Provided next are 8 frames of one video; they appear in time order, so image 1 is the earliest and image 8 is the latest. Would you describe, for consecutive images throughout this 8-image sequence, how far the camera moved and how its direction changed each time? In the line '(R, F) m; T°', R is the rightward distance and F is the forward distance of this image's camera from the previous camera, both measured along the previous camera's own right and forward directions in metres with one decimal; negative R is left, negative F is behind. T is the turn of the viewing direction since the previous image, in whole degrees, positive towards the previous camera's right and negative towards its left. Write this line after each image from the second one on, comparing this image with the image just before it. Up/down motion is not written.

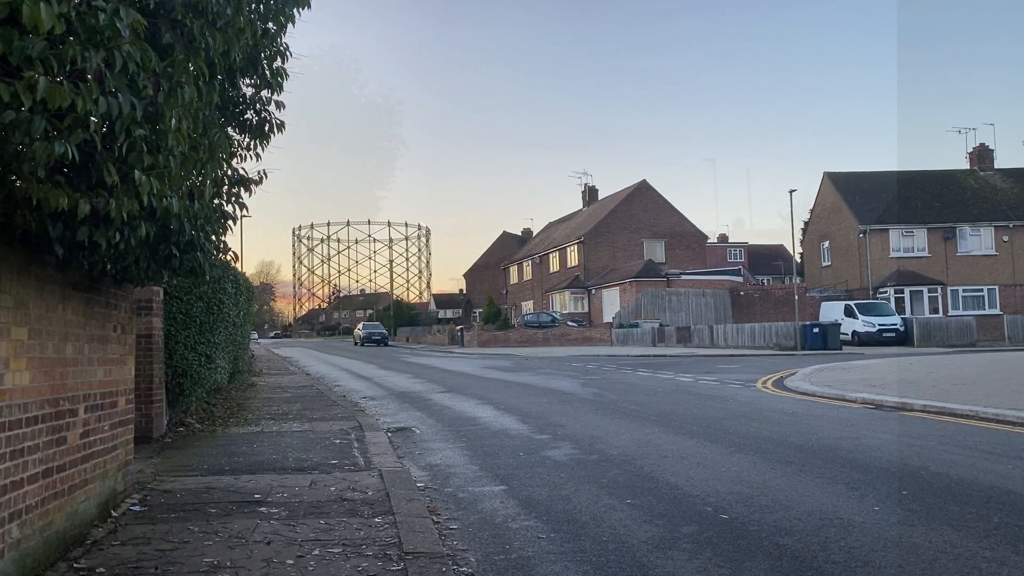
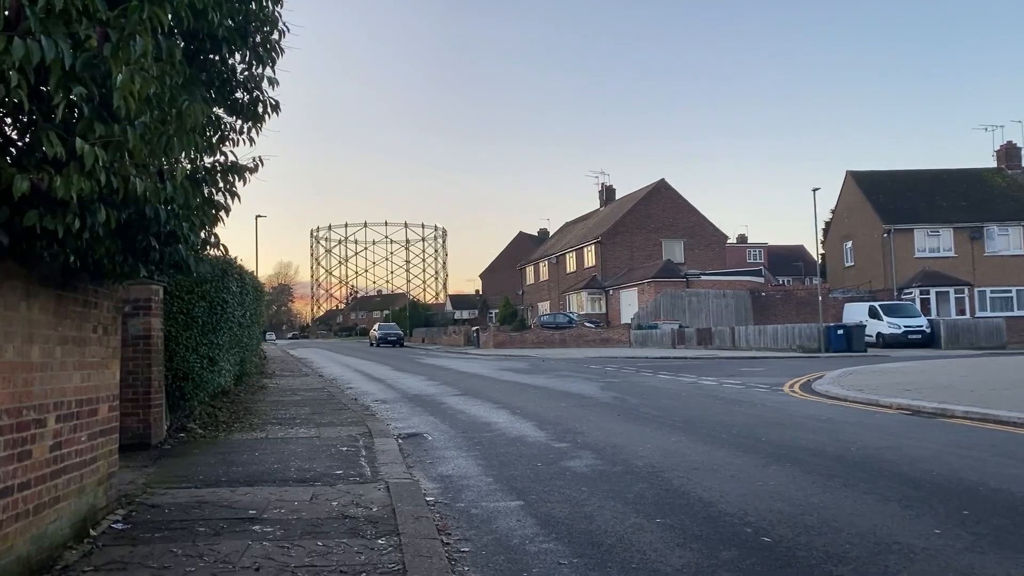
(0.0, +0.7) m; -1°
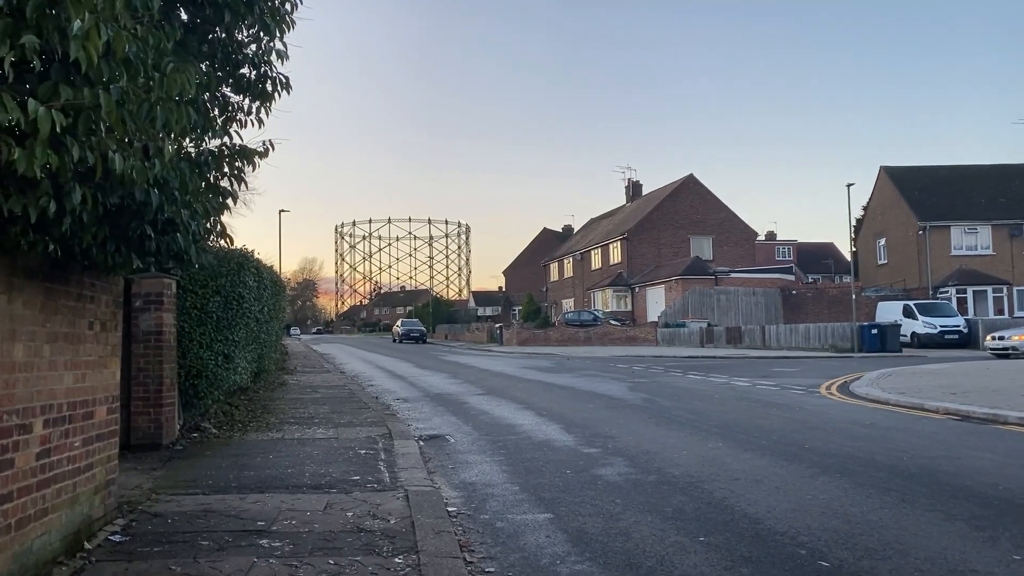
(0.0, +0.6) m; -2°
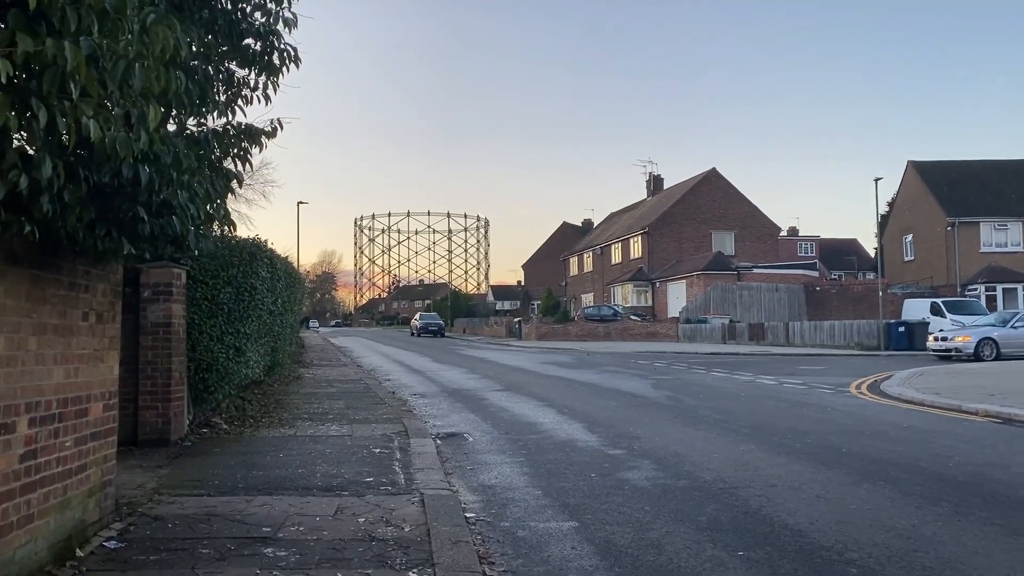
(0.0, +0.5) m; -1°
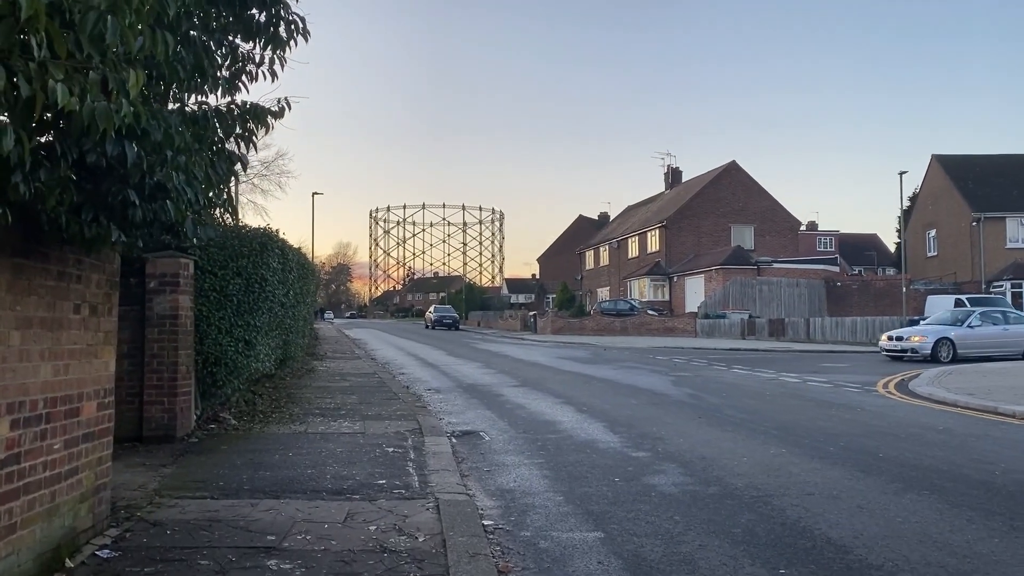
(-0.1, +0.4) m; -1°
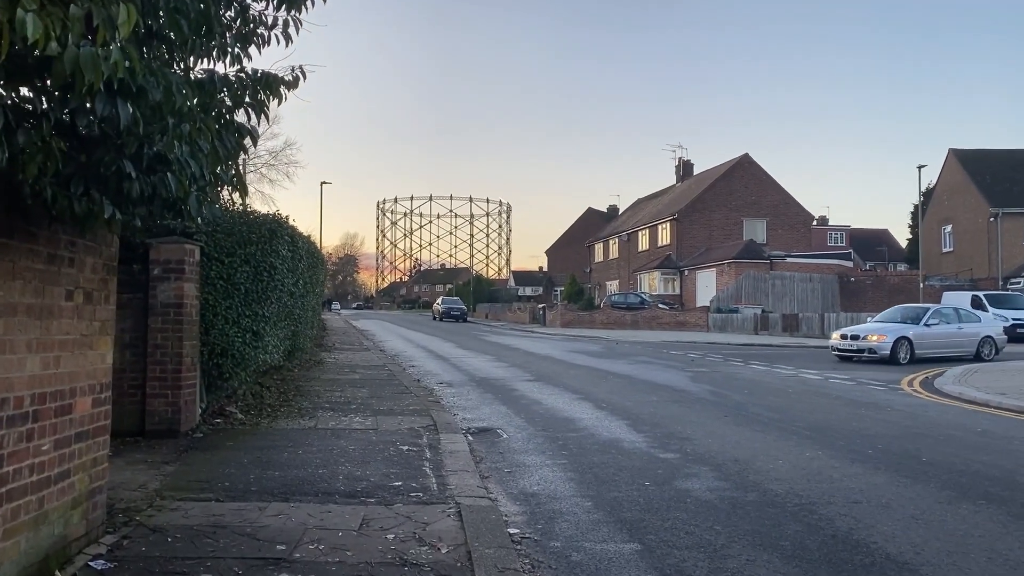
(-0.2, +0.5) m; 0°
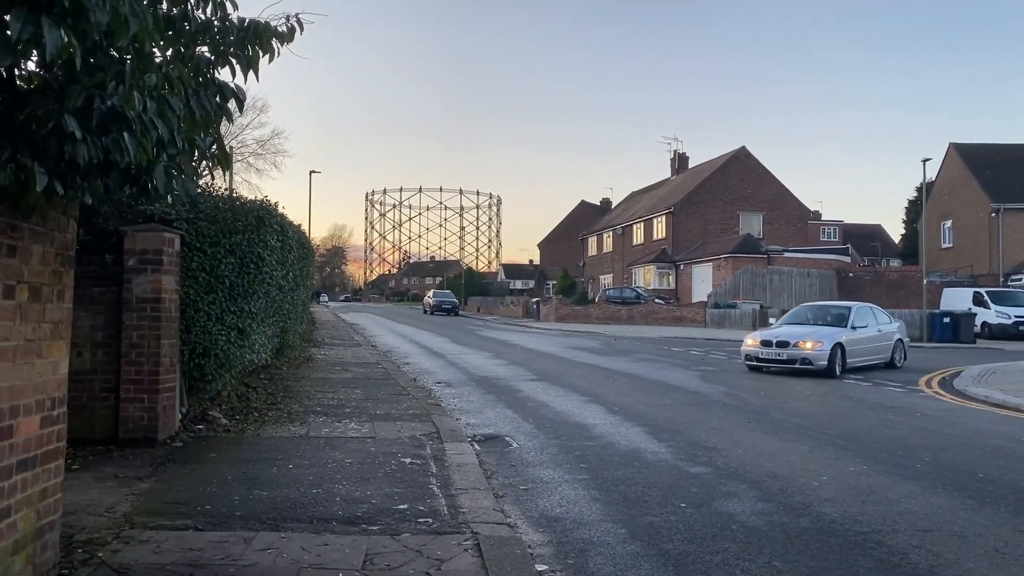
(-0.2, +0.8) m; +1°
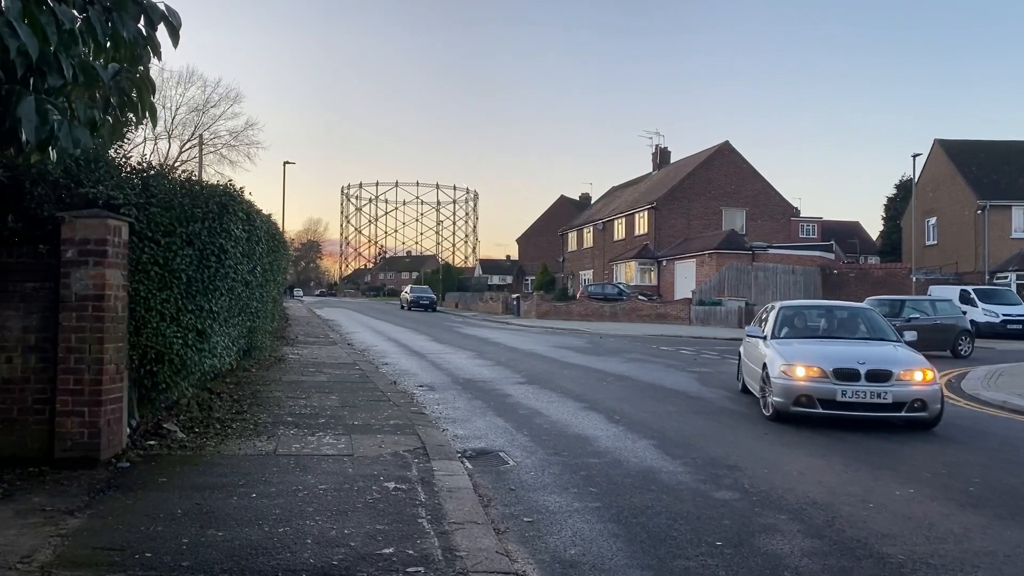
(-0.2, +1.0) m; +2°
